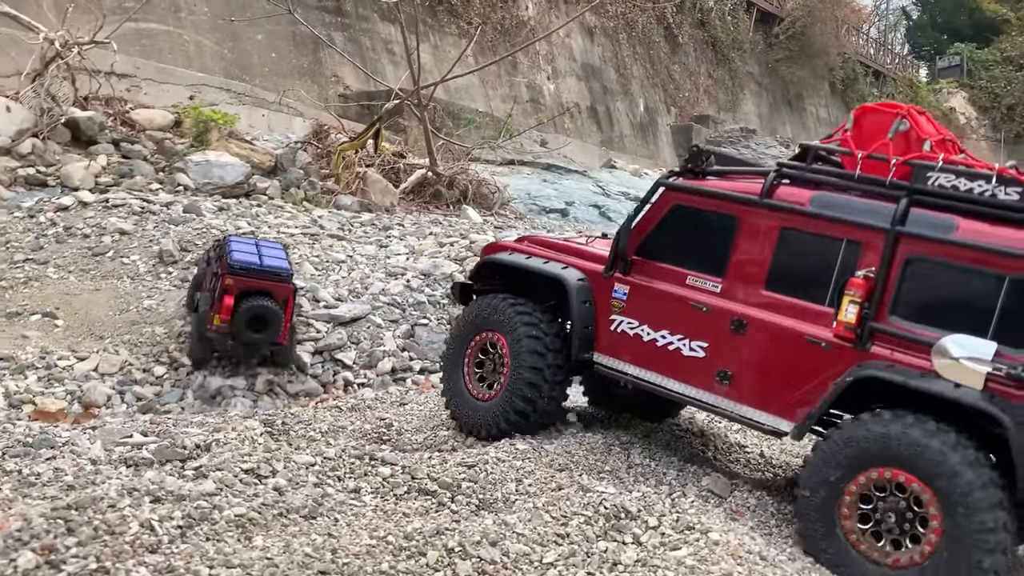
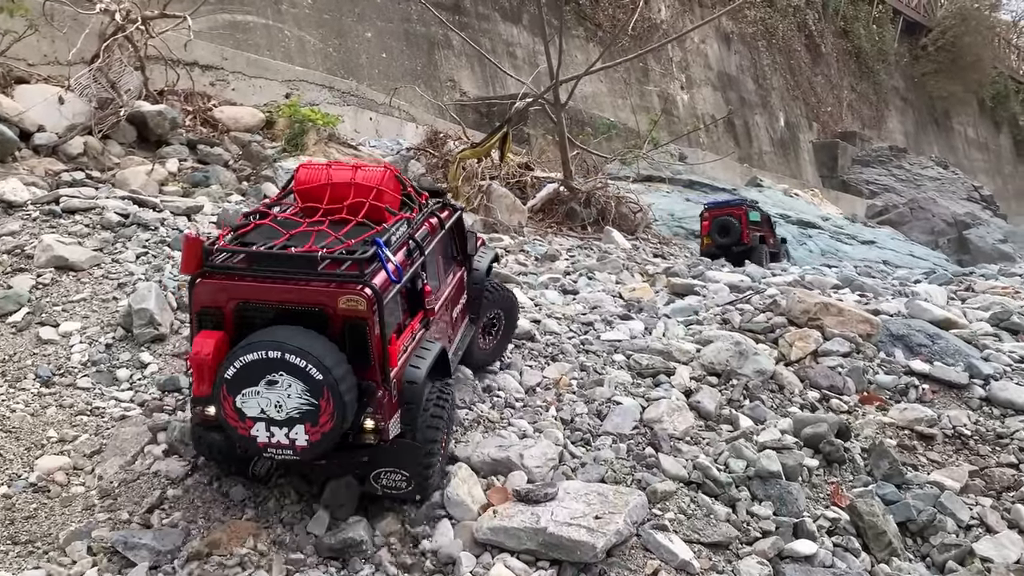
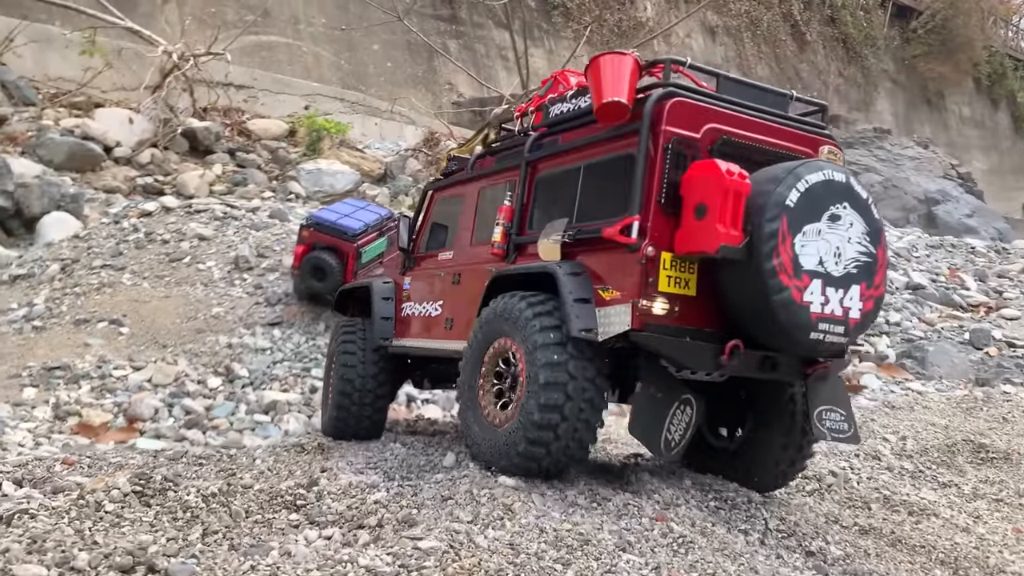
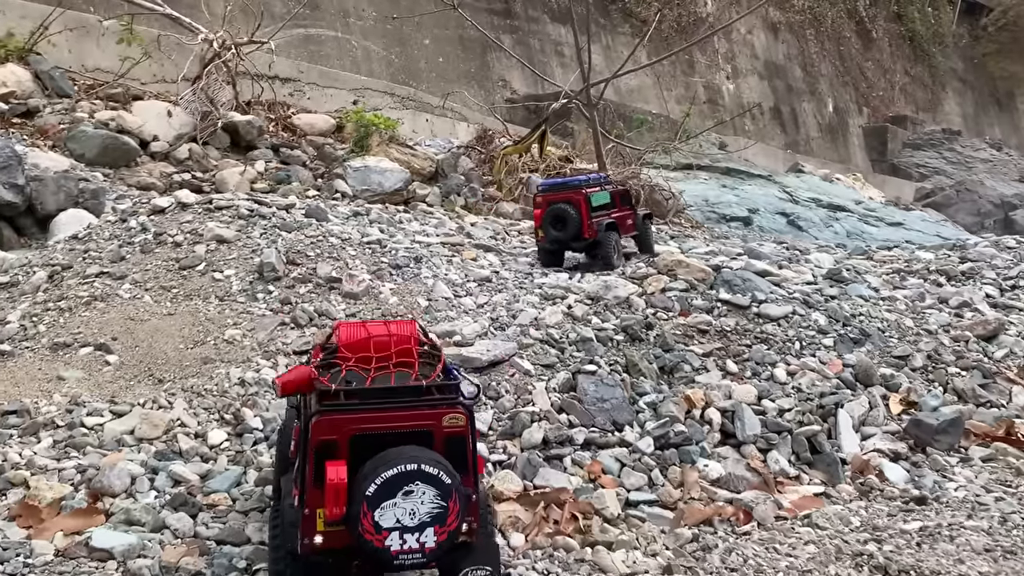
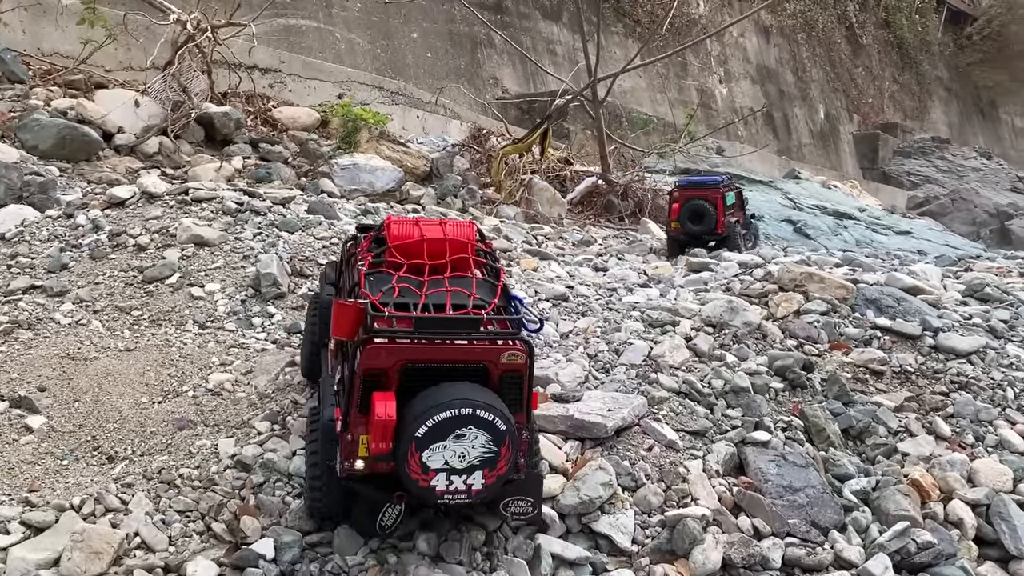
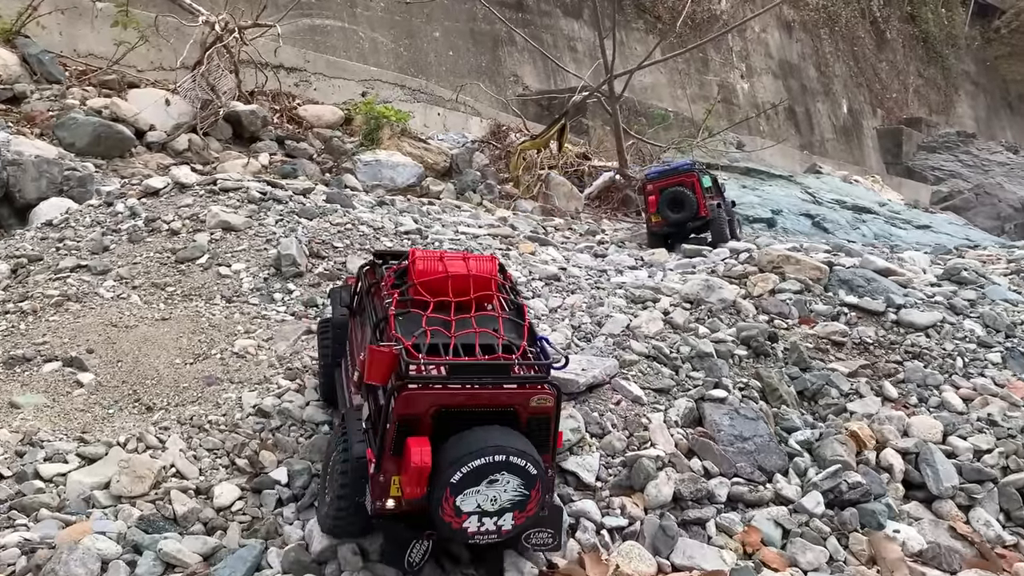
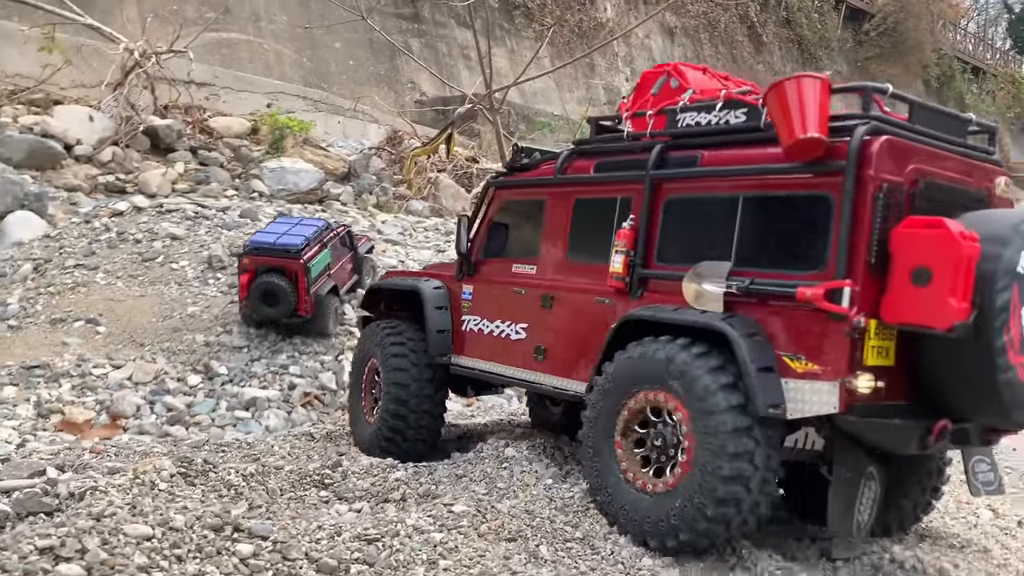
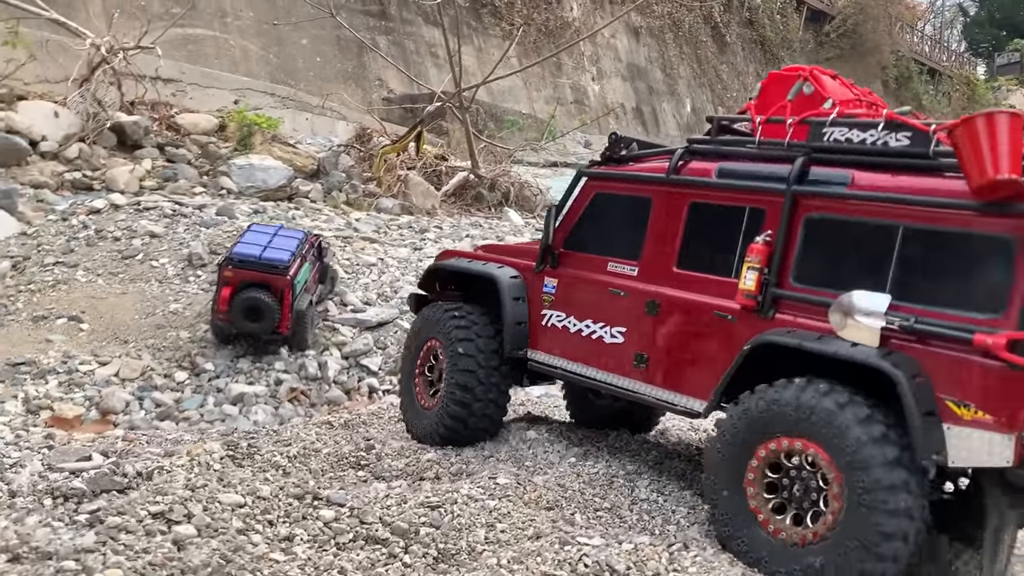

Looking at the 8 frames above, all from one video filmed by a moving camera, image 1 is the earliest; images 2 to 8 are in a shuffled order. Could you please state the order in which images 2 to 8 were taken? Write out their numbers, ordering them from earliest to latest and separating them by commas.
8, 7, 3, 4, 6, 5, 2
